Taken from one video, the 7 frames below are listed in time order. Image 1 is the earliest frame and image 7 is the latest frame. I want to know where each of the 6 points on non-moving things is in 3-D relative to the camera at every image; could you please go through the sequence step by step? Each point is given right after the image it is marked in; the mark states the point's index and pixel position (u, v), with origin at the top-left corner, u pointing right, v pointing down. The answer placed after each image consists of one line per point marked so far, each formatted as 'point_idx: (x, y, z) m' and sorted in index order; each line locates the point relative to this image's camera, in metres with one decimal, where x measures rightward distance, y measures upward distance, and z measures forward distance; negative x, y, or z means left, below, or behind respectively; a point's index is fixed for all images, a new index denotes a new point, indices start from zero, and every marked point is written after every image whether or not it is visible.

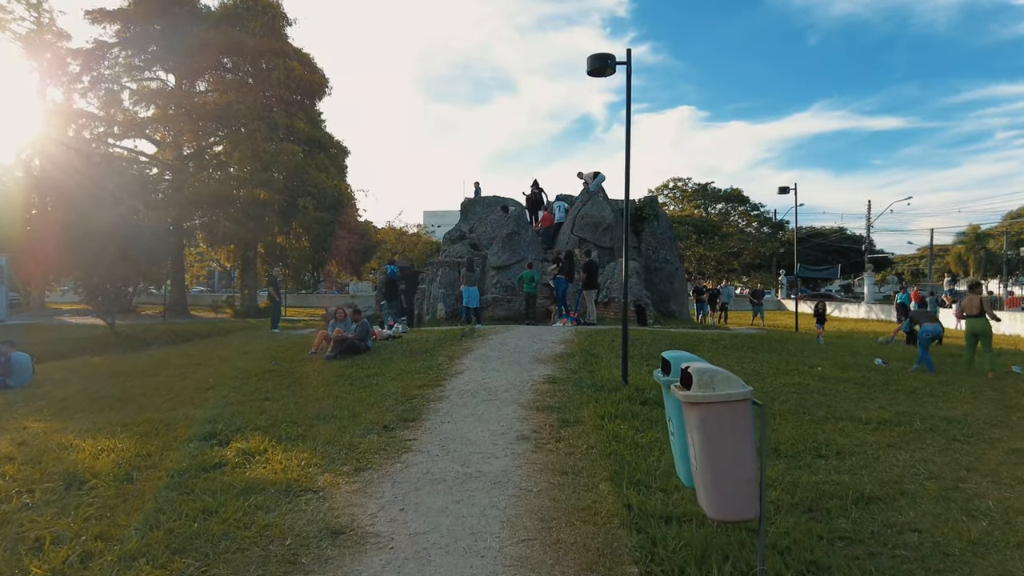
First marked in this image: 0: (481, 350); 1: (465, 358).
0: (-0.6, -1.1, +11.0) m
1: (-0.8, -1.2, +10.5) m
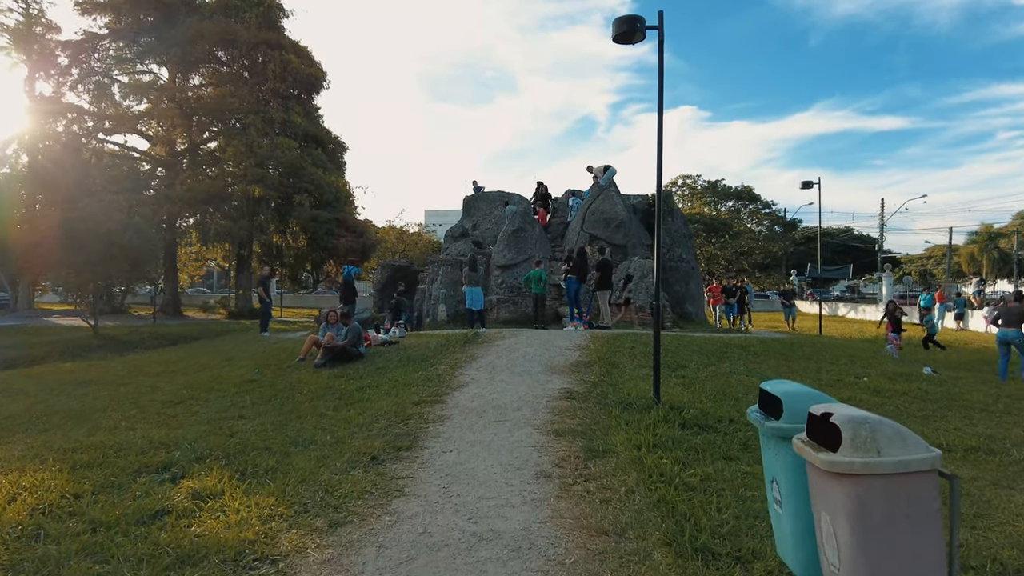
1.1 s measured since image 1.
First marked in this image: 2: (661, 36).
0: (-0.4, -1.1, +9.8) m
1: (-0.7, -1.2, +9.3) m
2: (+1.7, +2.9, +7.0) m
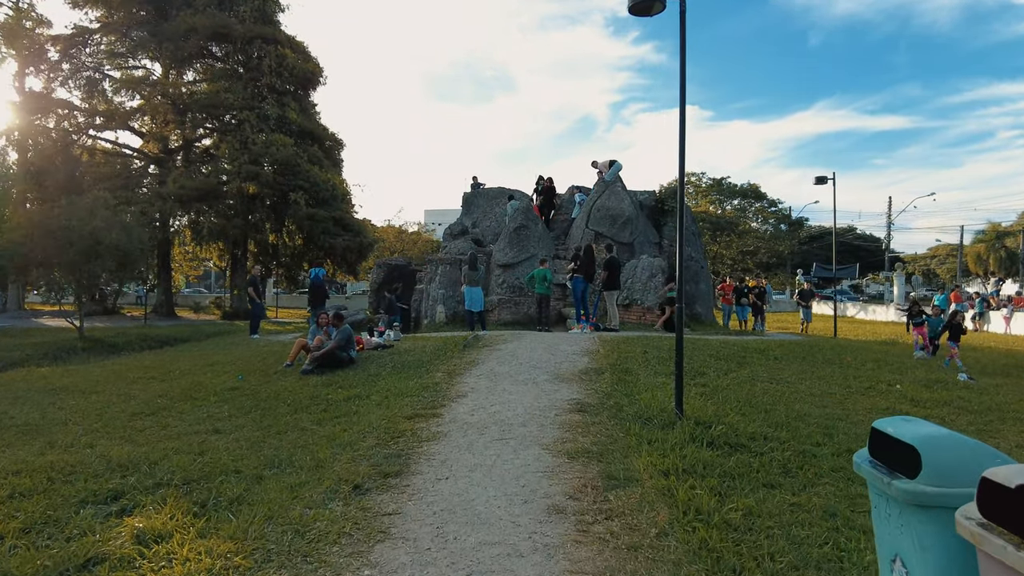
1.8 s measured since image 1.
0: (-0.4, -1.1, +9.0) m
1: (-0.6, -1.2, +8.5) m
2: (+1.7, +2.9, +6.2) m
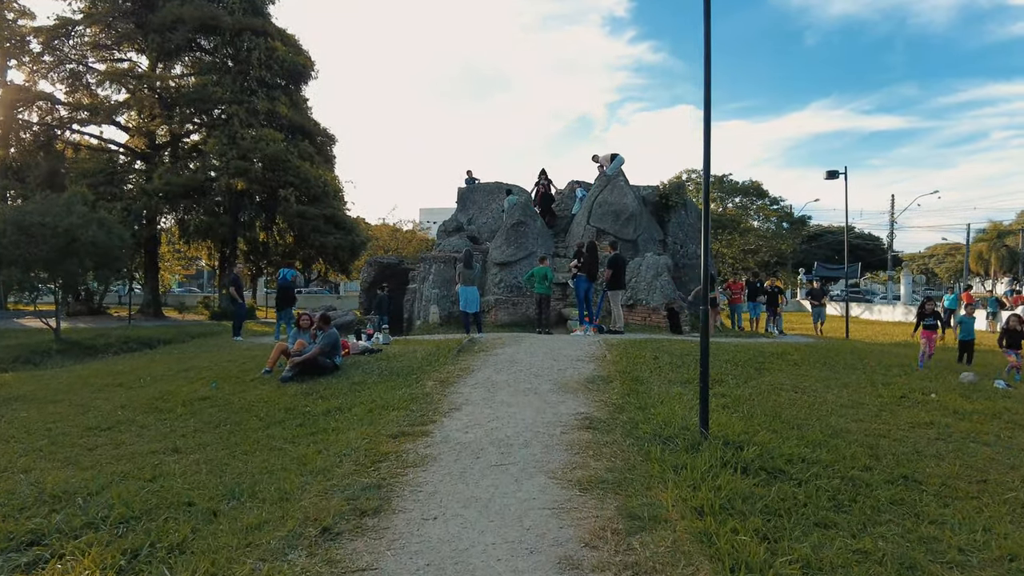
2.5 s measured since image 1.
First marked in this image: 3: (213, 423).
0: (-0.4, -1.1, +8.2) m
1: (-0.6, -1.2, +7.7) m
2: (+1.8, +2.9, +5.4) m
3: (-3.6, -1.6, +7.3) m
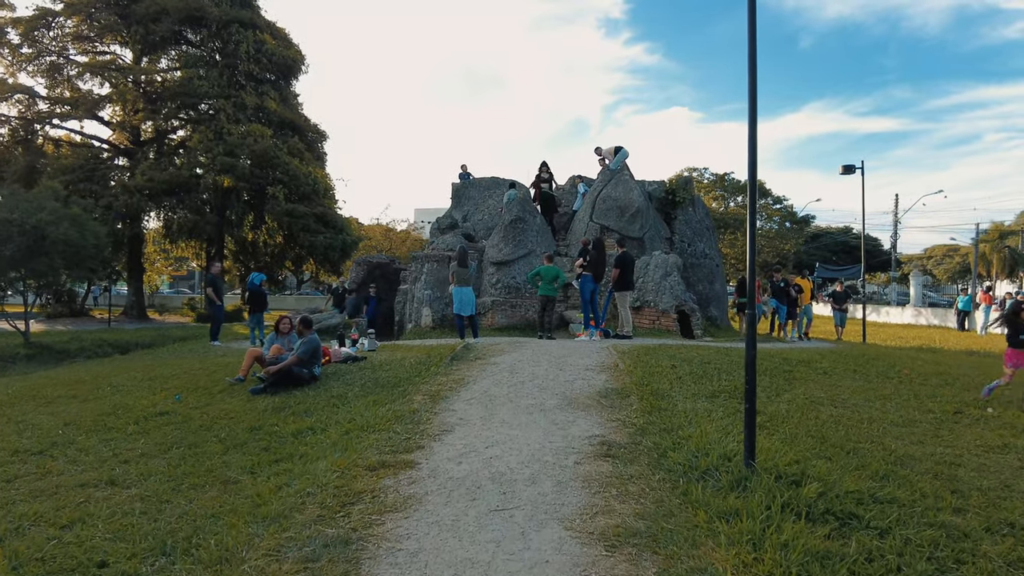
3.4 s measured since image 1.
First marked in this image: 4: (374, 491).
0: (-0.4, -1.1, +7.2) m
1: (-0.6, -1.2, +6.6) m
2: (+1.8, +2.9, +4.4) m
3: (-3.6, -1.6, +6.2) m
4: (-1.0, -1.4, +4.3) m
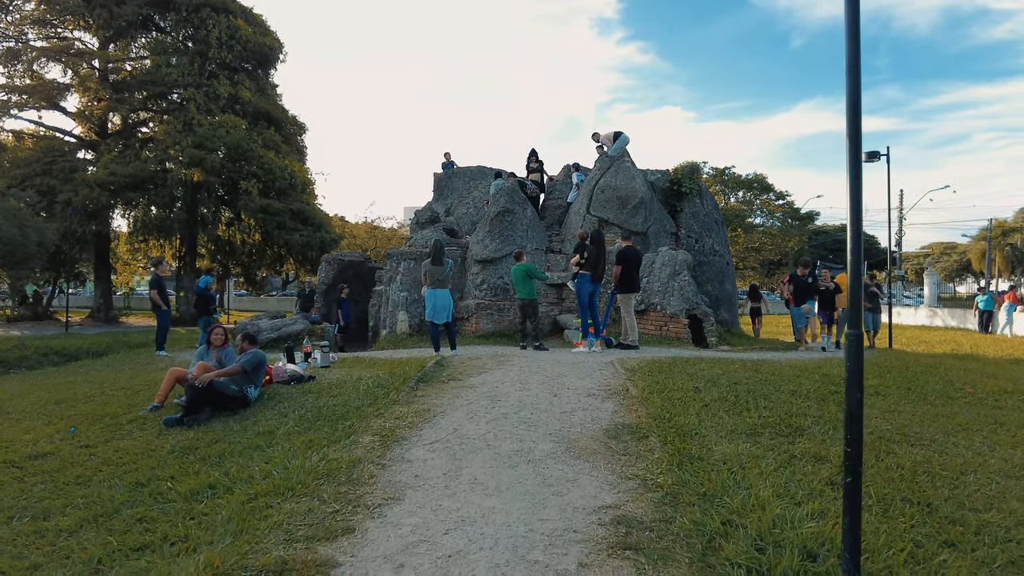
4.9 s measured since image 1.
0: (-0.6, -1.2, +5.5) m
1: (-0.8, -1.3, +4.9) m
2: (+1.6, +2.9, +2.7) m
3: (-3.7, -1.6, +4.5) m
4: (-1.1, -1.5, +2.6) m
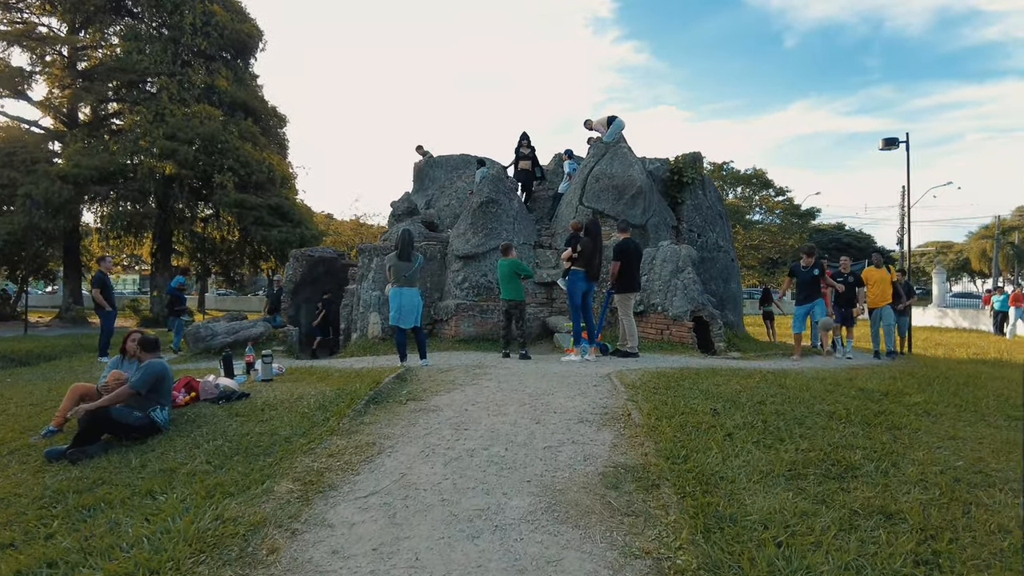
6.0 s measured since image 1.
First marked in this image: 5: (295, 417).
0: (-0.8, -1.1, +4.2) m
1: (-1.0, -1.2, +3.7) m
2: (+1.4, +2.9, +1.4) m
3: (-4.0, -1.6, +3.2) m
4: (-1.3, -1.4, +1.3) m
5: (-1.9, -1.1, +5.5) m
